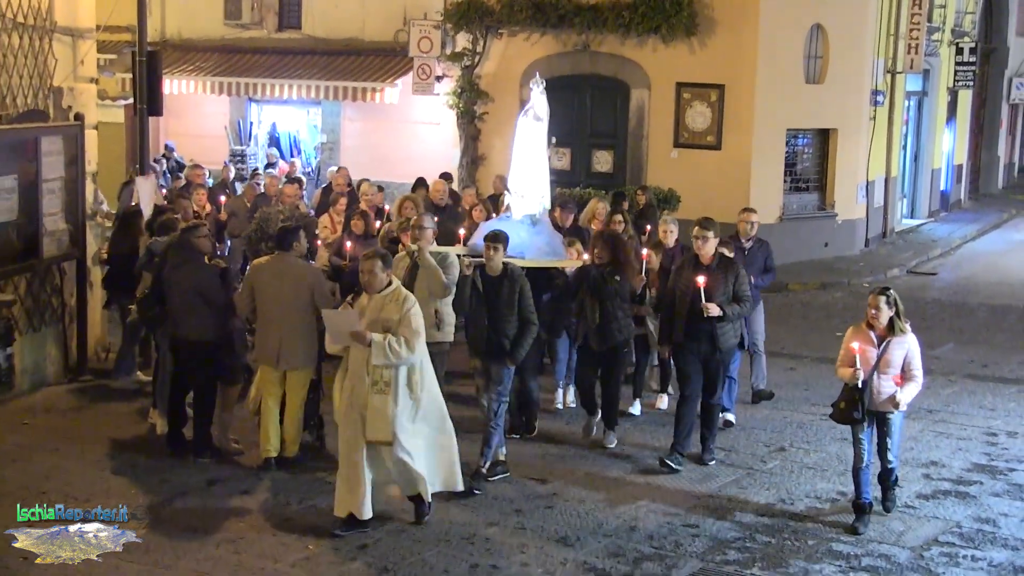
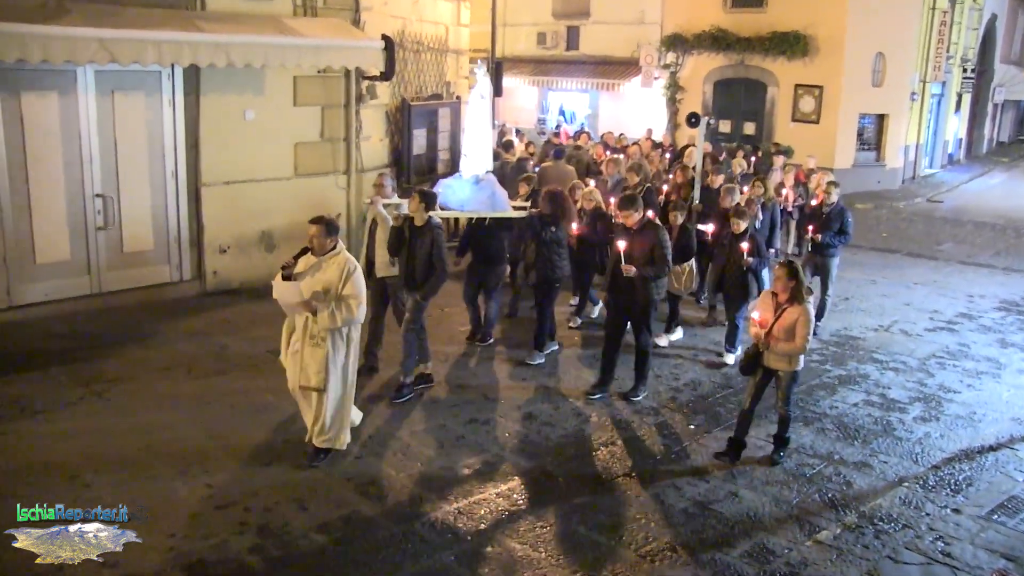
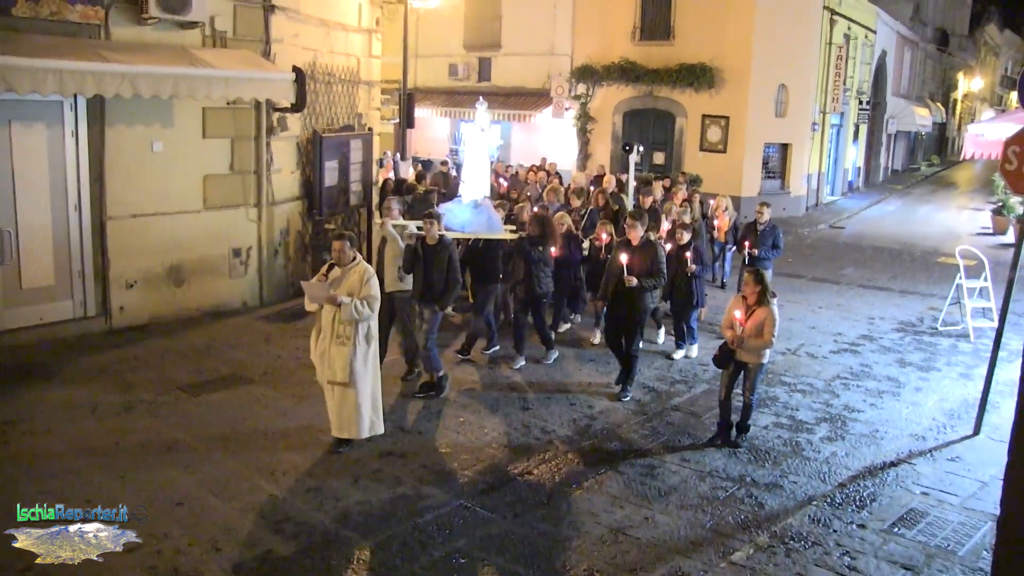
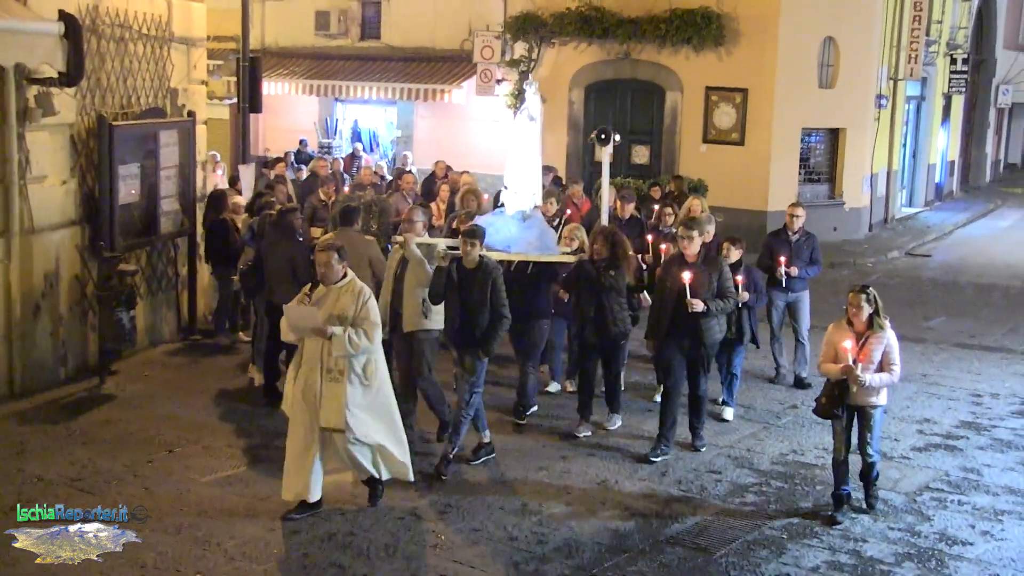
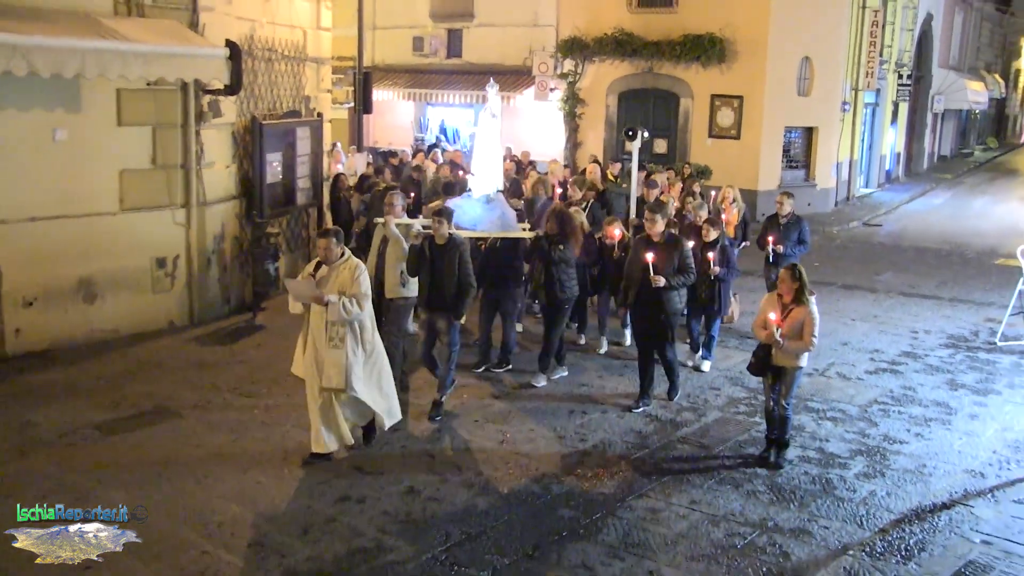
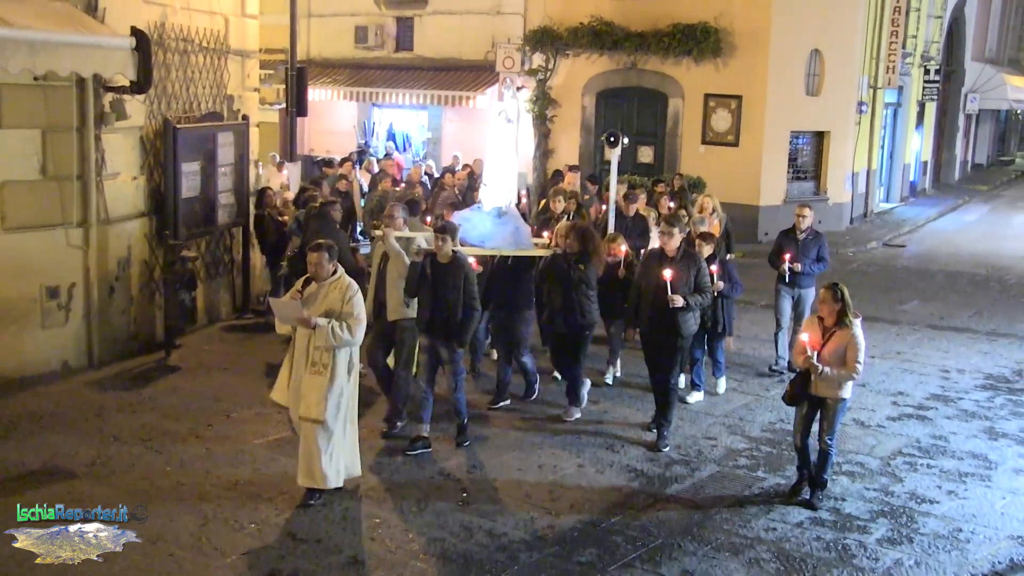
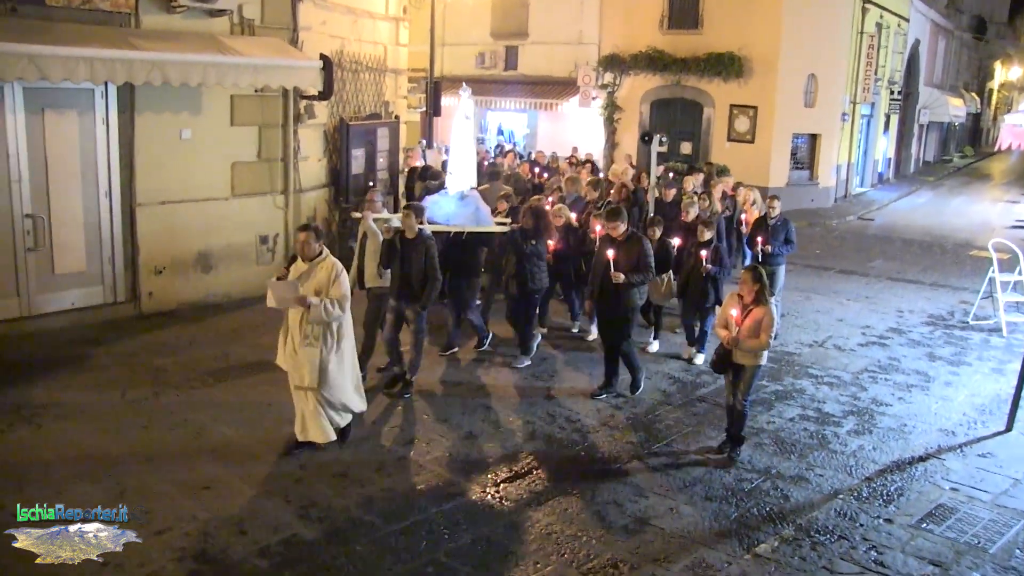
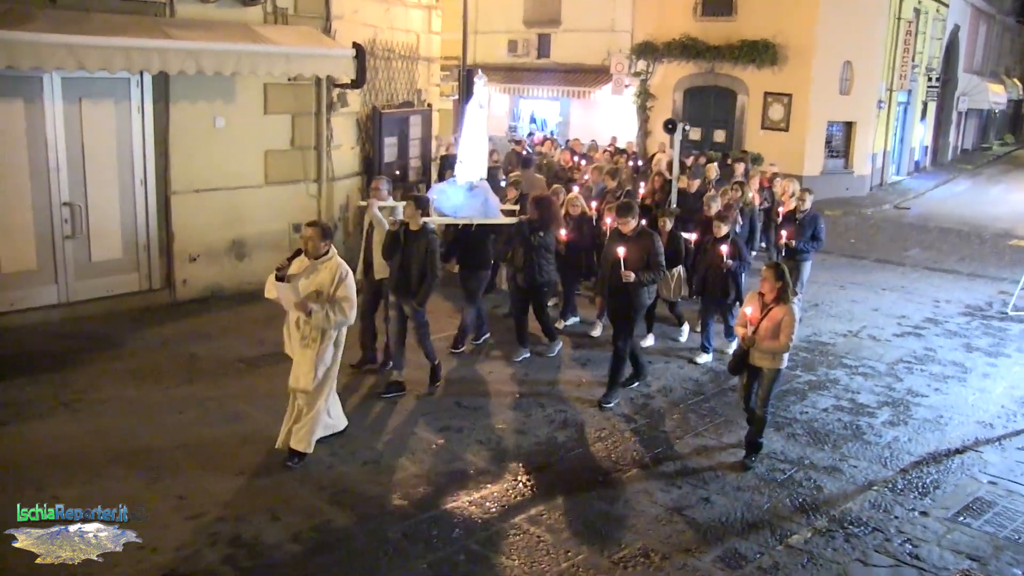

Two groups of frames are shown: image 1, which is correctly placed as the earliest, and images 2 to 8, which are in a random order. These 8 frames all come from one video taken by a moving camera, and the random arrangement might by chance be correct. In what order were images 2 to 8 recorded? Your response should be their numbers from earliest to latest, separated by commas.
4, 6, 5, 3, 7, 8, 2
